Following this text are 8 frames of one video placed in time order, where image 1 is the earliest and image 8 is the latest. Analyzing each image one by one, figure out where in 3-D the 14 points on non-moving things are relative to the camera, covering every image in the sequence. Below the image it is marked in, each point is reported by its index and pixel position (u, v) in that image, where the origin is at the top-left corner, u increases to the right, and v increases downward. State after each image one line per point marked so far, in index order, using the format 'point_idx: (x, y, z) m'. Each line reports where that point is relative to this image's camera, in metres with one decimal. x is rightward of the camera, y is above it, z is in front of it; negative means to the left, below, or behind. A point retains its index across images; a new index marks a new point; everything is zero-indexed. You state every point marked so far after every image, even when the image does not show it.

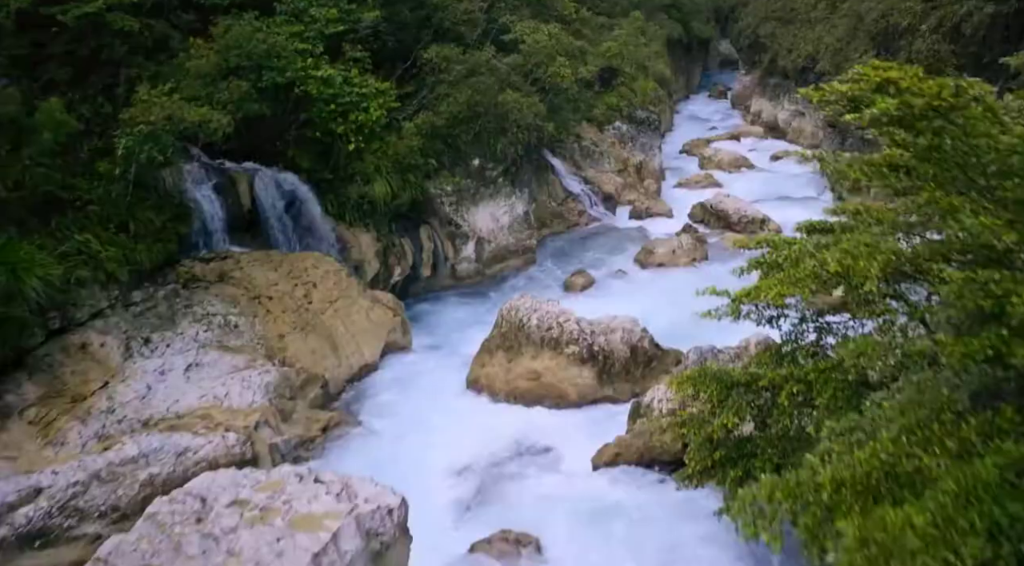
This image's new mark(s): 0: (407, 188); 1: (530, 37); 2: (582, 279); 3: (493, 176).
0: (-2.2, +2.0, +16.5) m
1: (+0.5, +5.9, +19.0) m
2: (+1.5, +0.1, +17.6) m
3: (-0.5, +2.5, +18.3) m
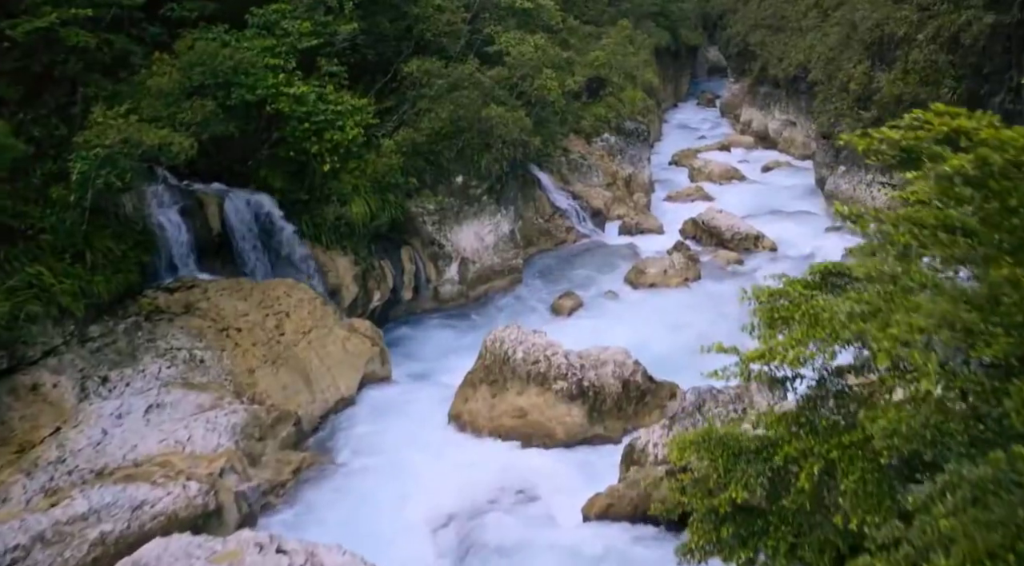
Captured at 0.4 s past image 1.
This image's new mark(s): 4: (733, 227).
0: (-2.5, +1.5, +15.7) m
1: (+0.1, +5.4, +18.3) m
2: (+1.2, -0.4, +16.9) m
3: (-0.8, +2.0, +17.6) m
4: (+5.5, +1.4, +19.6) m
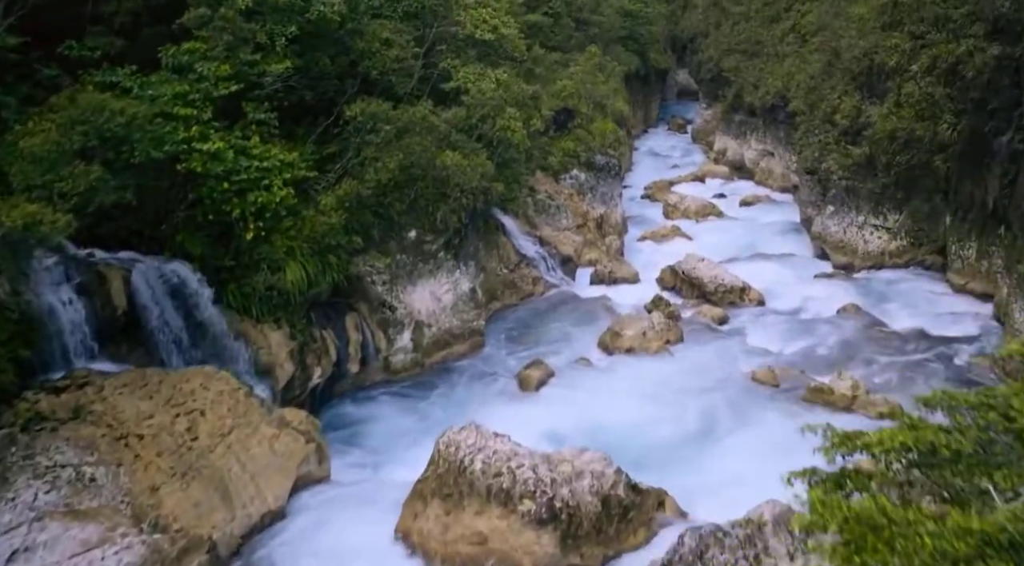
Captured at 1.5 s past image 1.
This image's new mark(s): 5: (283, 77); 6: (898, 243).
0: (-3.2, +0.2, +13.7) m
1: (-0.8, +4.1, +16.4) m
2: (+0.5, -1.7, +14.9) m
3: (-1.6, +0.7, +15.6) m
4: (+4.6, +0.1, +17.9) m
5: (-3.9, +3.5, +13.5) m
6: (+9.2, +0.9, +18.8) m
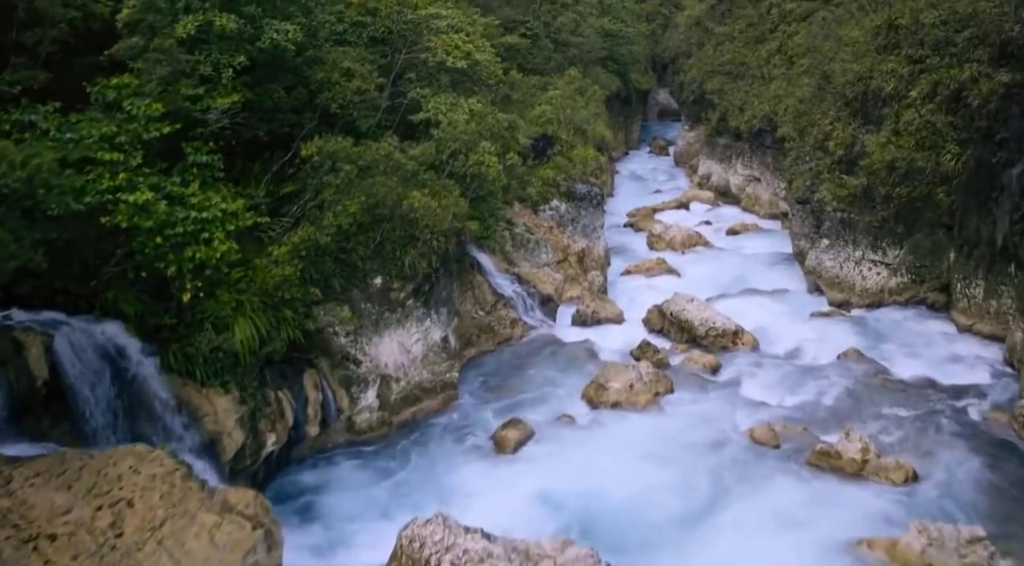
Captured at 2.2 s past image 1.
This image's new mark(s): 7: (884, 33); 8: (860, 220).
0: (-3.6, -0.7, +12.3) m
1: (-1.3, +3.2, +15.2) m
2: (+0.1, -2.5, +13.6) m
3: (-2.1, -0.3, +14.3) m
4: (+4.1, -0.8, +16.6) m
5: (-4.4, +2.6, +12.1) m
6: (+8.7, +0.1, +17.7) m
7: (+9.3, +6.2, +19.5) m
8: (+8.0, +1.5, +18.1) m
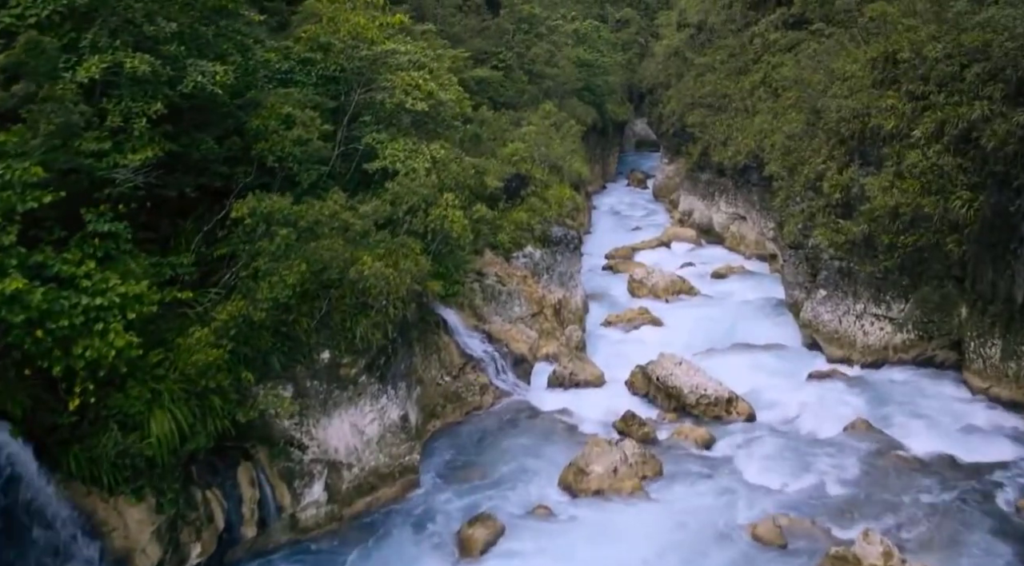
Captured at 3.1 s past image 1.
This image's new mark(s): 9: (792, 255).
0: (-4.1, -1.8, +10.5) m
1: (-1.8, +2.0, +13.5) m
2: (-0.4, -3.7, +11.8) m
3: (-2.6, -1.4, +12.5) m
4: (+3.5, -2.0, +15.0) m
5: (-4.8, +1.5, +10.4) m
6: (+8.1, -1.1, +16.2) m
7: (+8.6, +5.0, +18.2) m
8: (+7.4, +0.3, +16.6) m
9: (+6.9, +0.7, +19.4) m
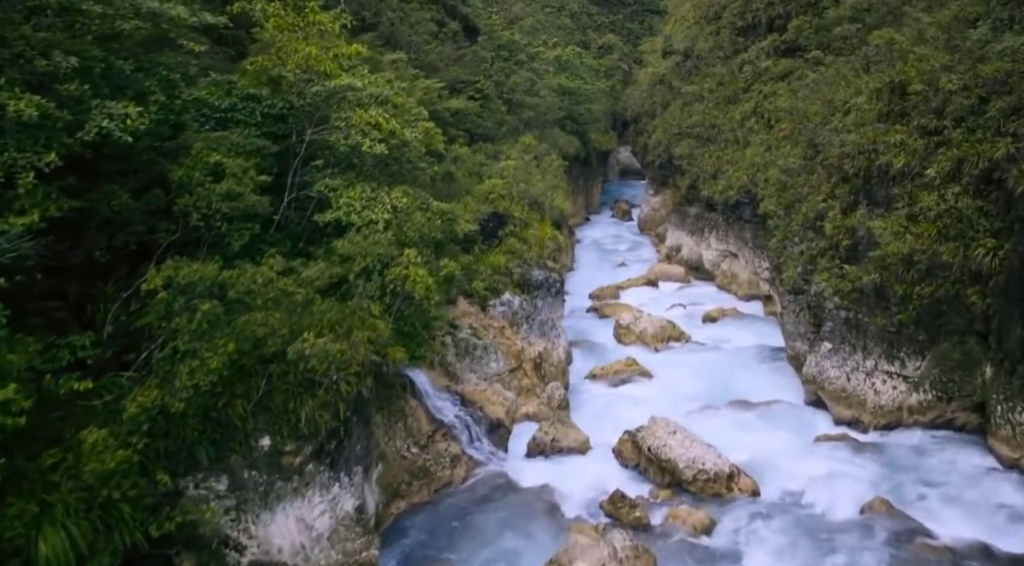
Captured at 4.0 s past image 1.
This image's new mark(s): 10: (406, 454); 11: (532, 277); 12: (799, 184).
0: (-4.4, -2.8, +8.7) m
1: (-2.3, +1.0, +11.8) m
2: (-0.7, -4.6, +10.0) m
3: (-3.0, -2.4, +10.7) m
4: (+3.1, -3.0, +13.3) m
5: (-5.2, +0.5, +8.6) m
6: (+7.6, -2.1, +14.6) m
7: (+8.0, +3.9, +16.8) m
8: (+6.9, -0.8, +15.1) m
9: (+6.4, -0.4, +17.9) m
10: (-1.8, -3.0, +13.6) m
11: (+0.5, +0.1, +19.4) m
12: (+6.9, +2.4, +19.0) m
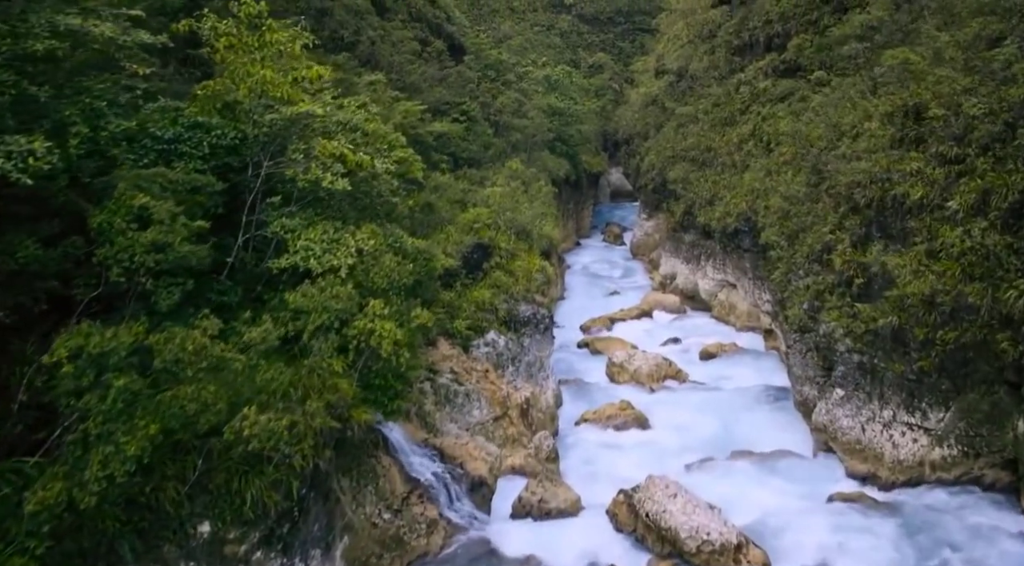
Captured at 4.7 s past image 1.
0: (-4.6, -3.4, +7.2) m
1: (-2.5, +0.3, +10.4) m
2: (-1.0, -5.3, +8.5) m
3: (-3.2, -3.1, +9.3) m
4: (+2.8, -3.7, +11.9) m
5: (-5.4, -0.1, +7.2) m
6: (+7.3, -2.8, +13.3) m
7: (+7.7, +3.2, +15.6) m
8: (+6.6, -1.5, +13.8) m
9: (+6.1, -1.2, +16.6) m
10: (-2.1, -3.7, +12.2) m
11: (+0.2, -0.7, +18.0) m
12: (+6.6, +1.6, +17.8) m
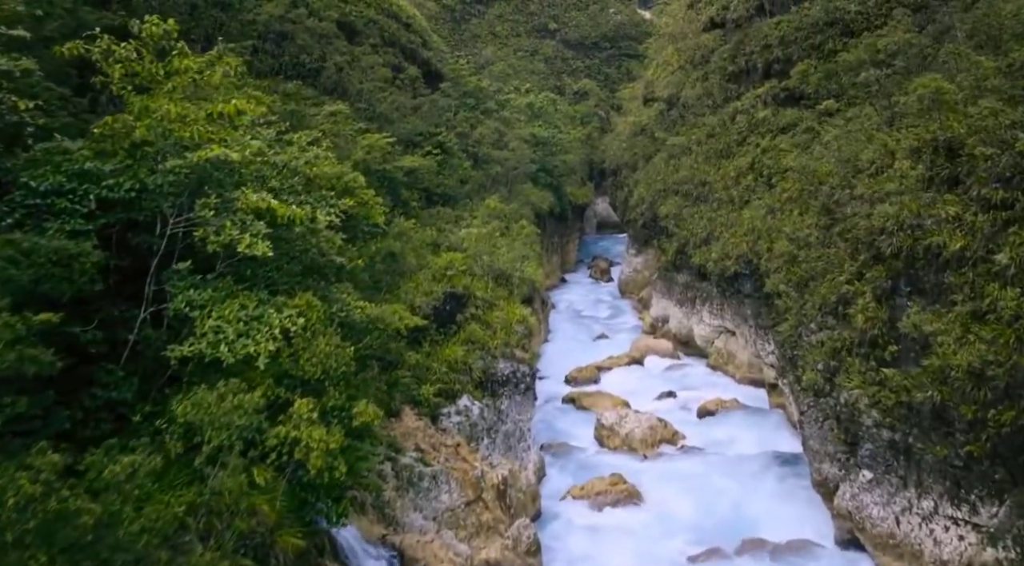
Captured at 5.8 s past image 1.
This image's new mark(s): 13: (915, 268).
0: (-4.9, -4.3, +4.8) m
1: (-2.9, -0.7, +8.3) m
2: (-1.3, -6.2, +6.2) m
3: (-3.5, -4.0, +7.0) m
4: (+2.5, -4.7, +9.7) m
5: (-5.7, -1.0, +5.0) m
6: (+6.9, -3.8, +11.2) m
7: (+7.2, +2.1, +13.6) m
8: (+6.2, -2.5, +11.7) m
9: (+5.6, -2.3, +14.5) m
10: (-2.5, -4.7, +9.9) m
11: (-0.3, -1.9, +15.8) m
12: (+6.1, +0.4, +15.8) m
13: (+6.6, +0.2, +12.8) m
